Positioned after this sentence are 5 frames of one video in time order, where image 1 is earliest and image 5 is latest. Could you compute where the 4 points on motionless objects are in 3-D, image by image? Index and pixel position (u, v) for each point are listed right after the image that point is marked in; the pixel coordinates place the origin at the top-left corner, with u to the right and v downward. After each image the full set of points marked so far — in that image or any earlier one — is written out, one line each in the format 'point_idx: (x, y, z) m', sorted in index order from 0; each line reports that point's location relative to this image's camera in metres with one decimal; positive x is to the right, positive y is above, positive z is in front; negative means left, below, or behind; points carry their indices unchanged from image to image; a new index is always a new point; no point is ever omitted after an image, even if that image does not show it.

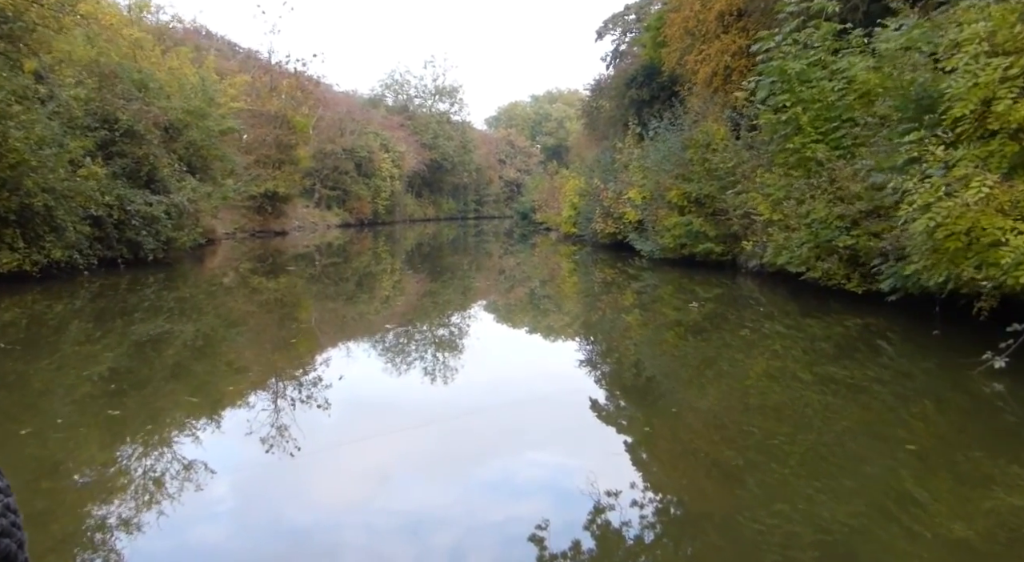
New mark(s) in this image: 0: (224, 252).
0: (-7.0, +0.7, +18.0) m
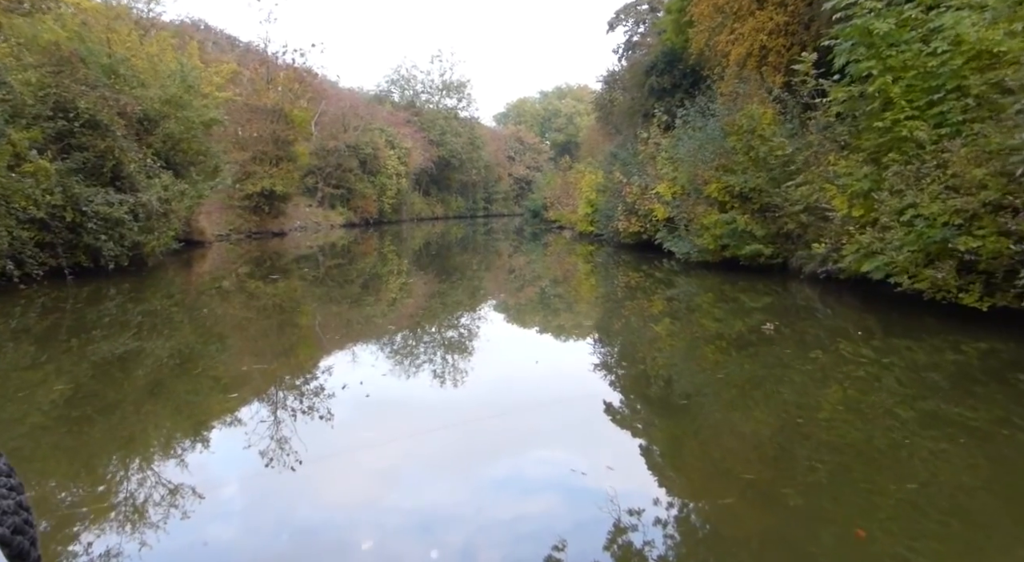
0: (-6.7, +0.6, +17.2) m
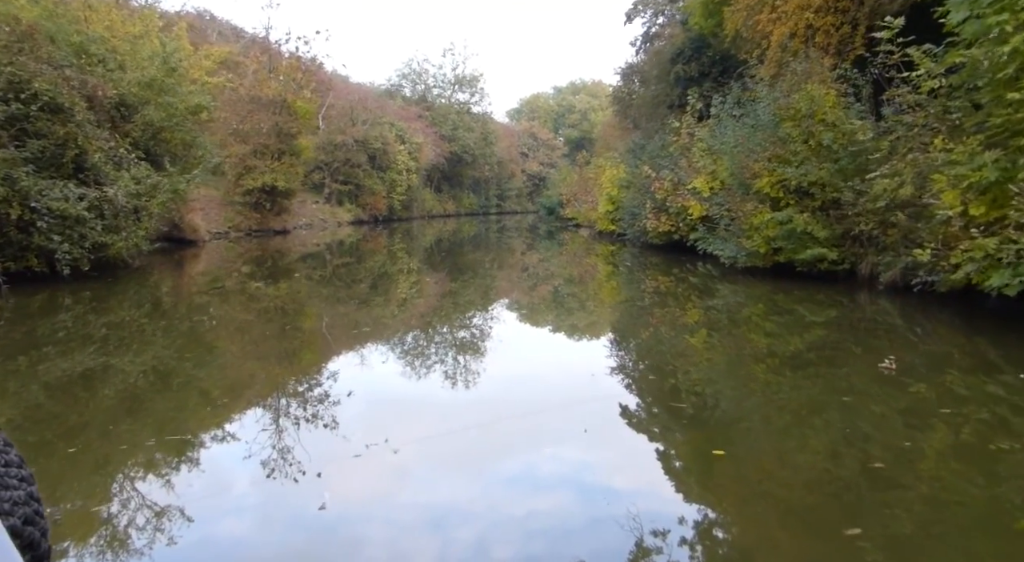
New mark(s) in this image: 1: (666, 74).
0: (-6.4, +0.6, +16.6) m
1: (+3.7, +5.0, +18.5) m
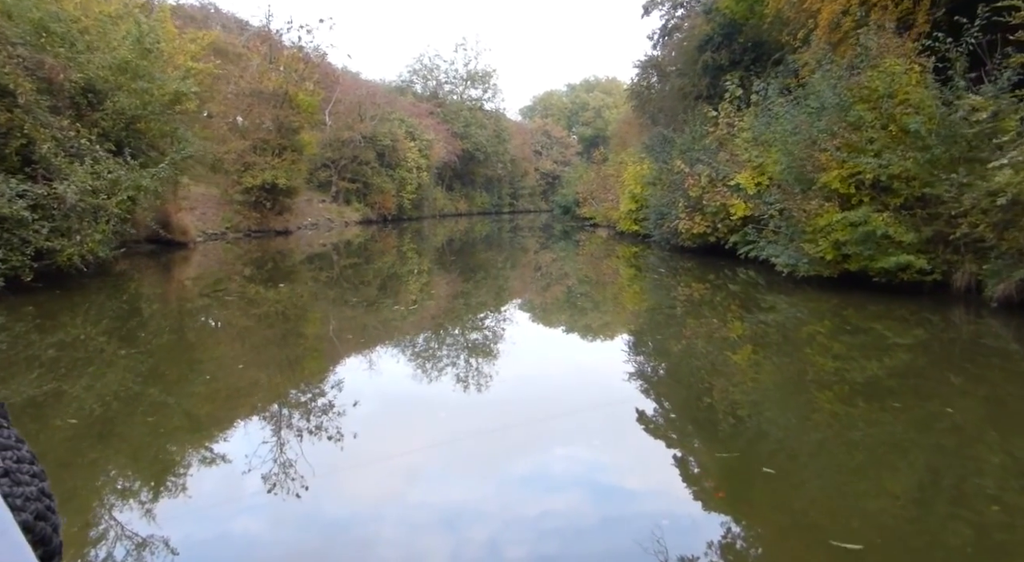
0: (-6.1, +0.6, +16.0) m
1: (+4.0, +4.9, +17.7) m
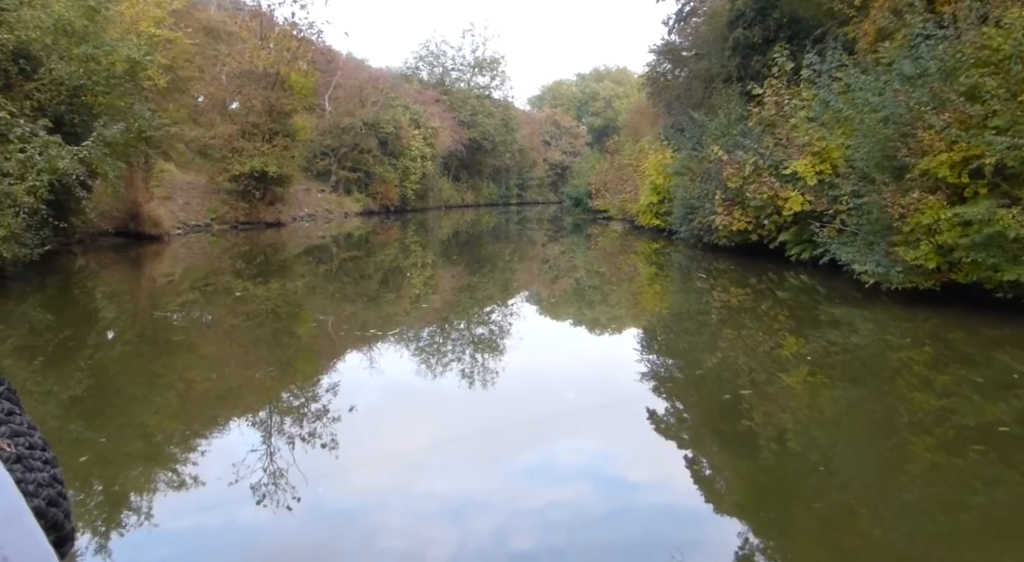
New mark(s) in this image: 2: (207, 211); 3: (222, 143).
0: (-5.9, +0.7, +15.1) m
1: (+4.2, +5.0, +16.7) m
2: (-7.6, +1.8, +19.8) m
3: (-7.2, +3.5, +19.6) m
